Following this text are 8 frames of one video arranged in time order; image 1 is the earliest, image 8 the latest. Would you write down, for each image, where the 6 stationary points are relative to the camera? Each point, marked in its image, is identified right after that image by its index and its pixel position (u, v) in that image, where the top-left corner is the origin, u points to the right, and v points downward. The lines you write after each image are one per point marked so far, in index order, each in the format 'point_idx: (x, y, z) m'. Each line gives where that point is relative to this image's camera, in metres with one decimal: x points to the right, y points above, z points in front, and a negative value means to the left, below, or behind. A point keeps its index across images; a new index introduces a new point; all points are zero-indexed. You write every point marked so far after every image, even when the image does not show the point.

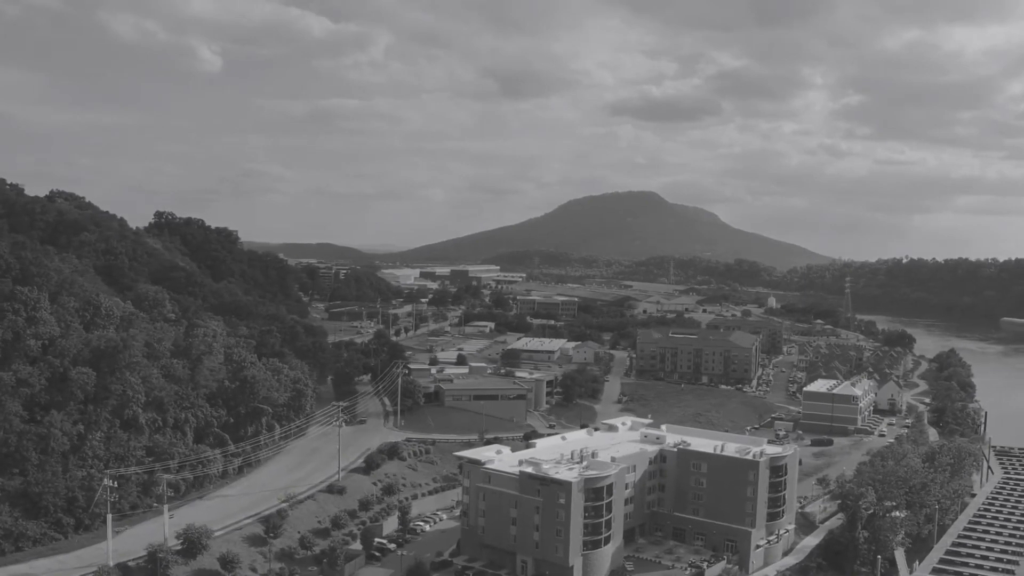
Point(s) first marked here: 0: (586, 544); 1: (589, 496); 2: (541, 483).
0: (+1.7, -6.0, +19.6) m
1: (+1.8, -4.9, +19.5) m
2: (+0.6, -4.5, +19.5) m
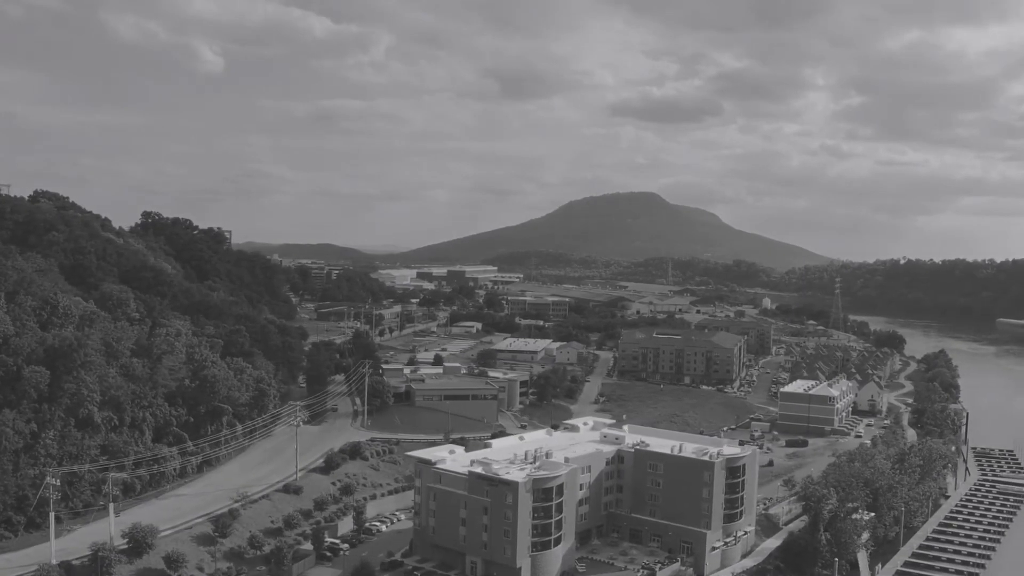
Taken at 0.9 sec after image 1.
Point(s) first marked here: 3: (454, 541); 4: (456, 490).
0: (+0.5, -6.0, +19.4) m
1: (+0.6, -4.8, +19.4) m
2: (-0.6, -4.5, +19.3) m
3: (-1.4, -6.1, +20.1) m
4: (-1.4, -4.8, +20.0) m
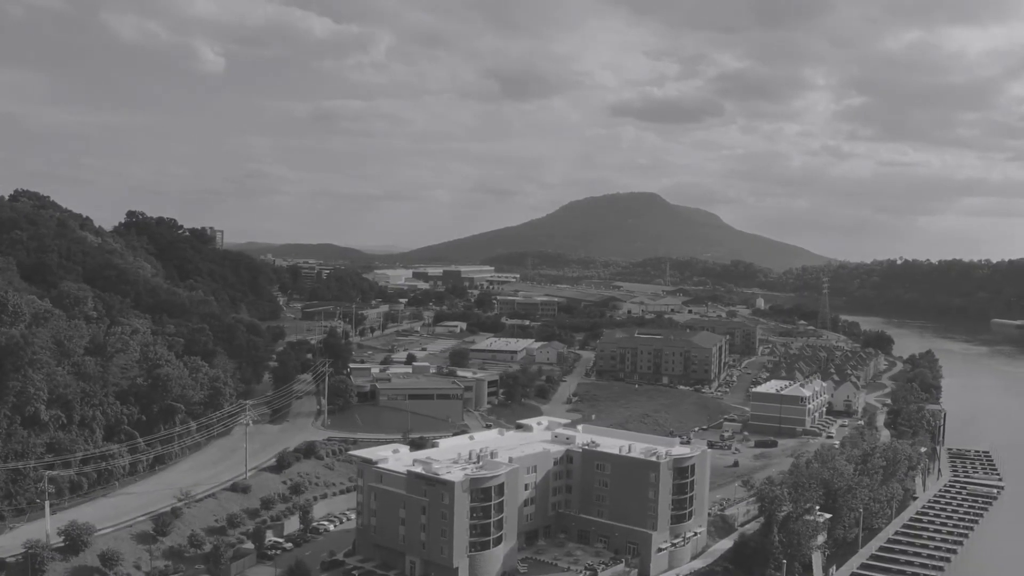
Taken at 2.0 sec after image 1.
0: (-0.9, -5.9, +19.3) m
1: (-0.9, -4.8, +19.2) m
2: (-2.0, -4.5, +19.2) m
3: (-2.8, -6.0, +20.0) m
4: (-2.8, -4.8, +19.8) m
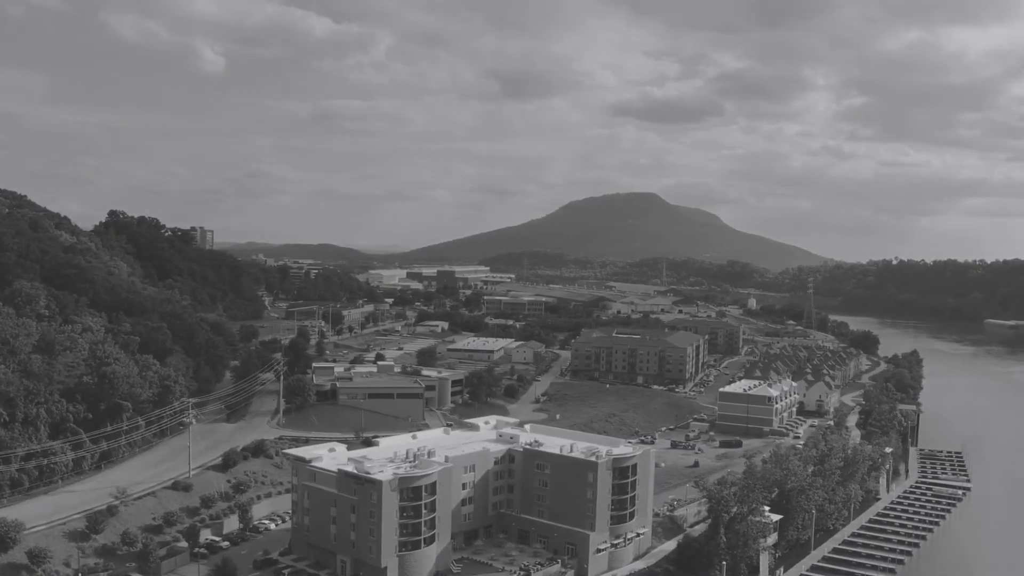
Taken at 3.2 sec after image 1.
0: (-2.5, -5.9, +19.1) m
1: (-2.4, -4.7, +19.1) m
2: (-3.6, -4.4, +19.0) m
3: (-4.4, -6.0, +19.8) m
4: (-4.4, -4.7, +19.7) m
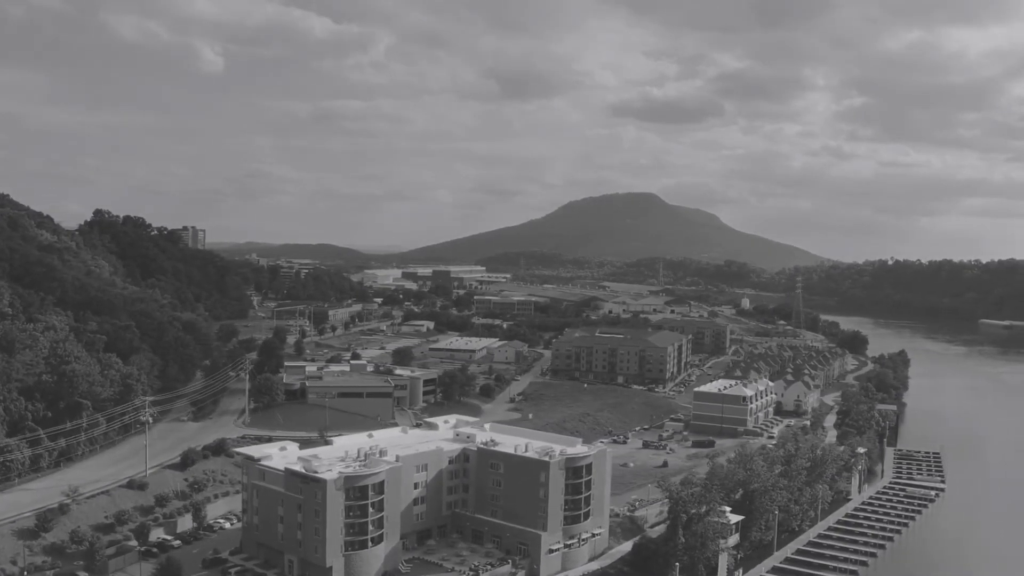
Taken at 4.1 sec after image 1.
0: (-3.7, -5.8, +19.0) m
1: (-3.6, -4.7, +19.0) m
2: (-4.8, -4.4, +19.0) m
3: (-5.6, -5.9, +19.7) m
4: (-5.6, -4.7, +19.6) m
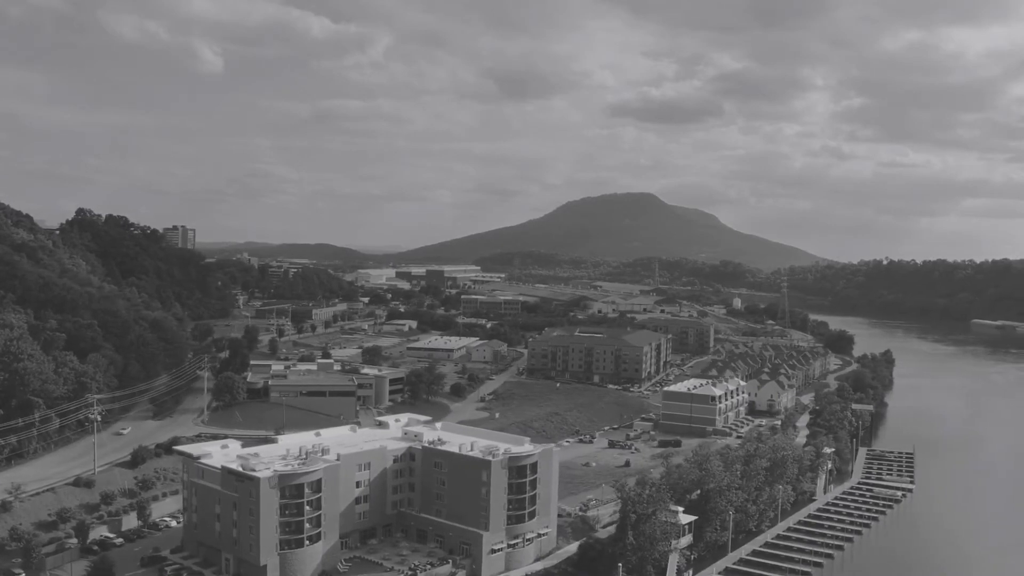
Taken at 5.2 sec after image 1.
0: (-5.1, -5.8, +18.9) m
1: (-5.1, -4.6, +18.9) m
2: (-6.2, -4.3, +18.9) m
3: (-7.1, -5.8, +19.7) m
4: (-7.0, -4.6, +19.5) m
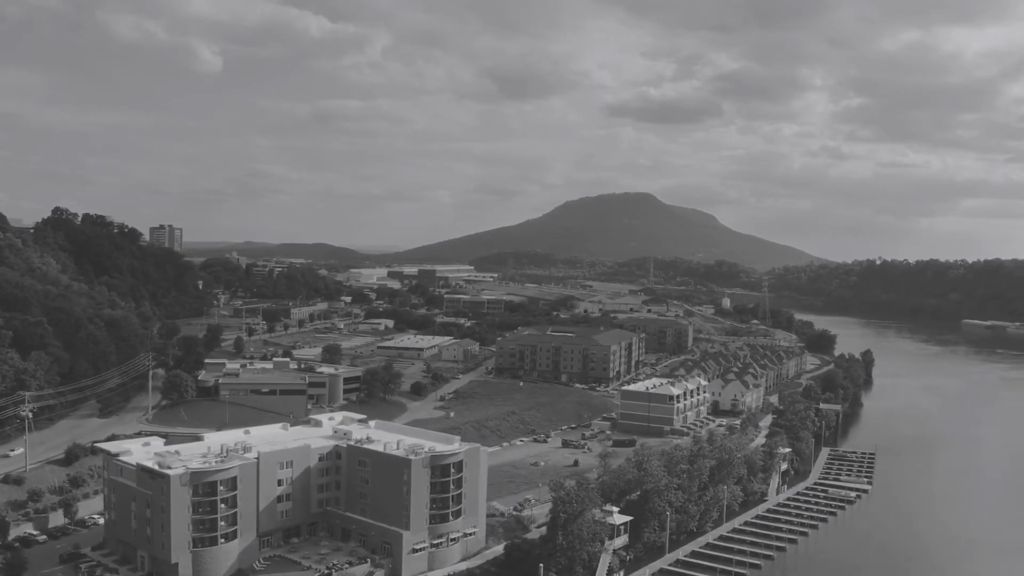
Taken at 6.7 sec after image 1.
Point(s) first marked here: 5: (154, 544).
0: (-7.1, -5.7, +18.8) m
1: (-7.0, -4.6, +18.8) m
2: (-8.1, -4.2, +18.8) m
3: (-9.0, -5.8, +19.6) m
4: (-8.9, -4.6, +19.5) m
5: (-8.1, -5.7, +18.8) m
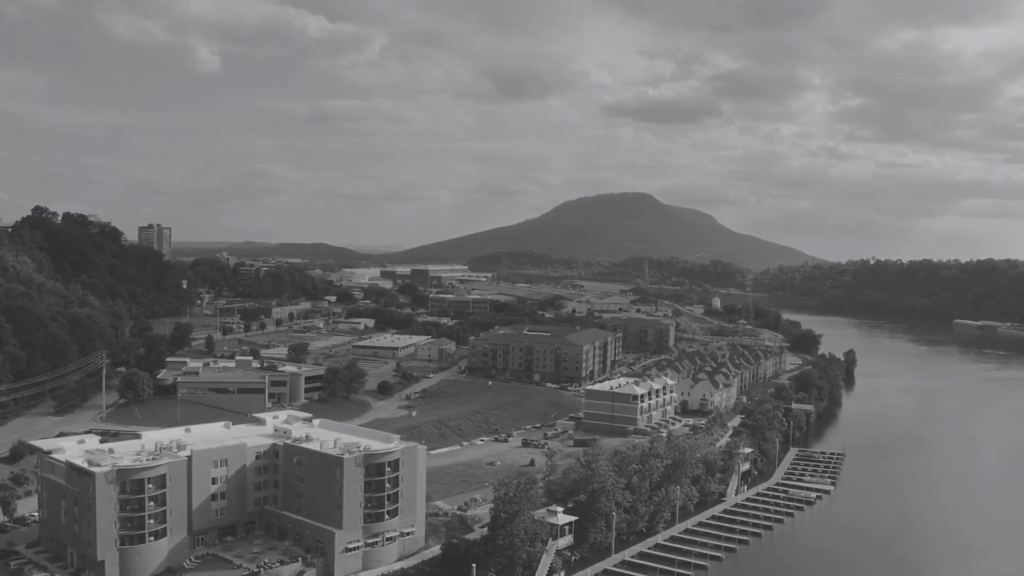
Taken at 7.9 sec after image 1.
0: (-8.7, -5.7, +18.8) m
1: (-8.6, -4.5, +18.8) m
2: (-9.8, -4.2, +18.8) m
3: (-10.6, -5.7, +19.6) m
4: (-10.6, -4.5, +19.4) m
5: (-9.7, -5.7, +18.8) m
